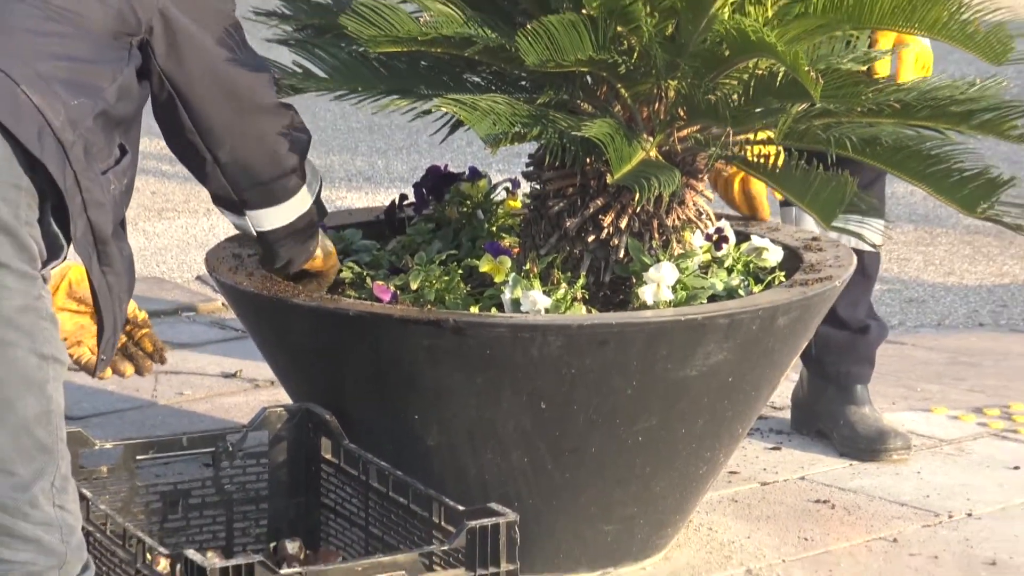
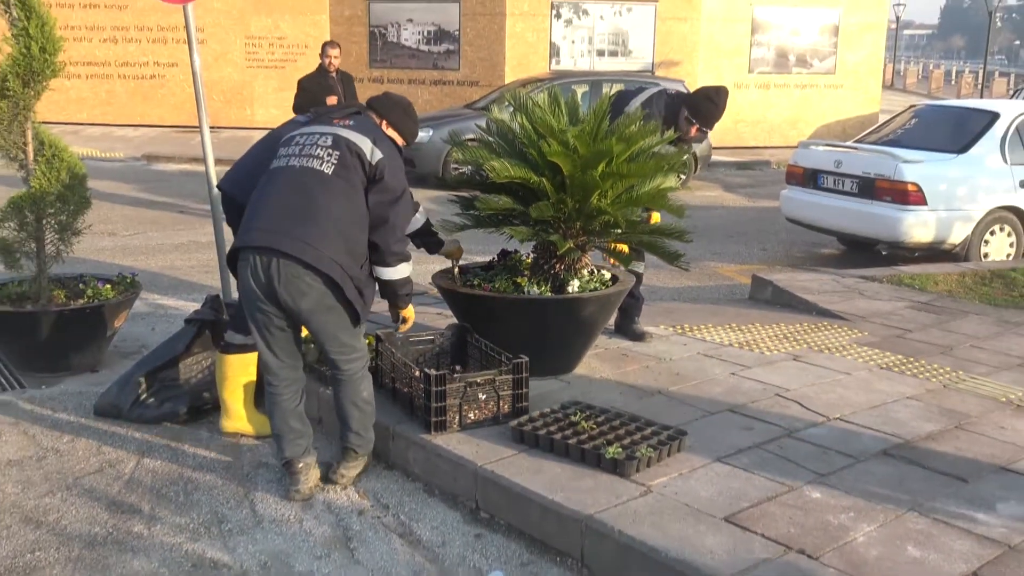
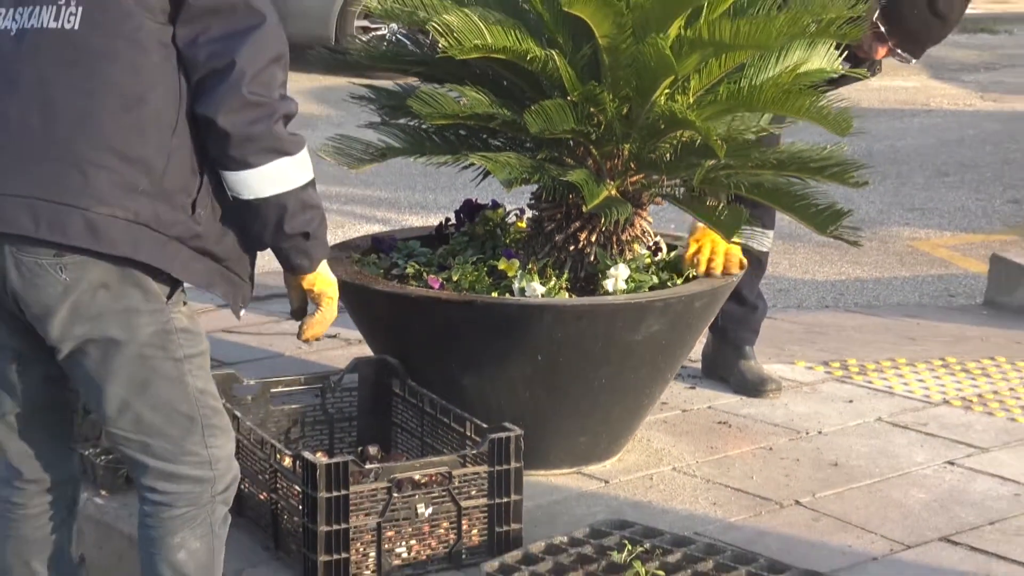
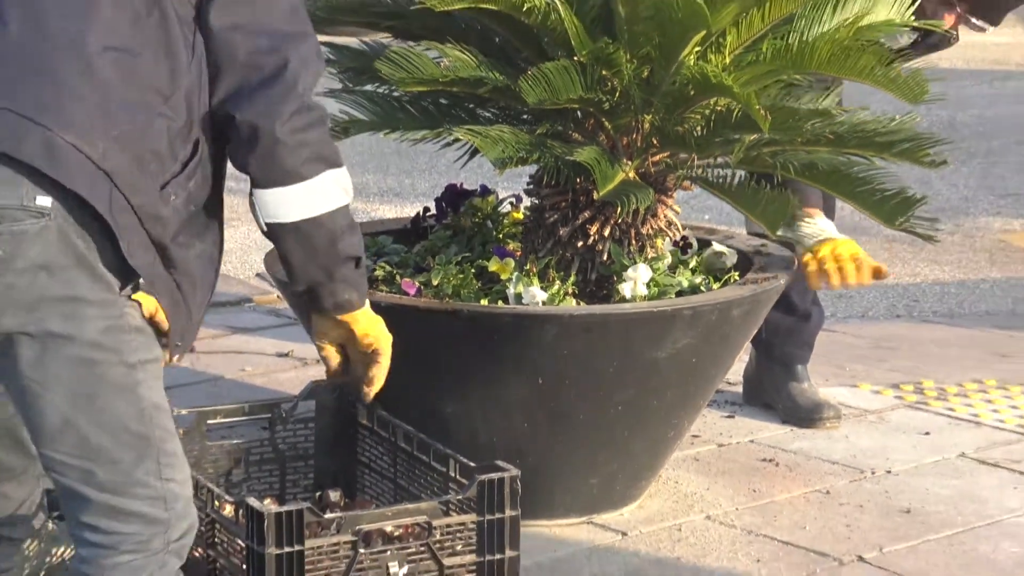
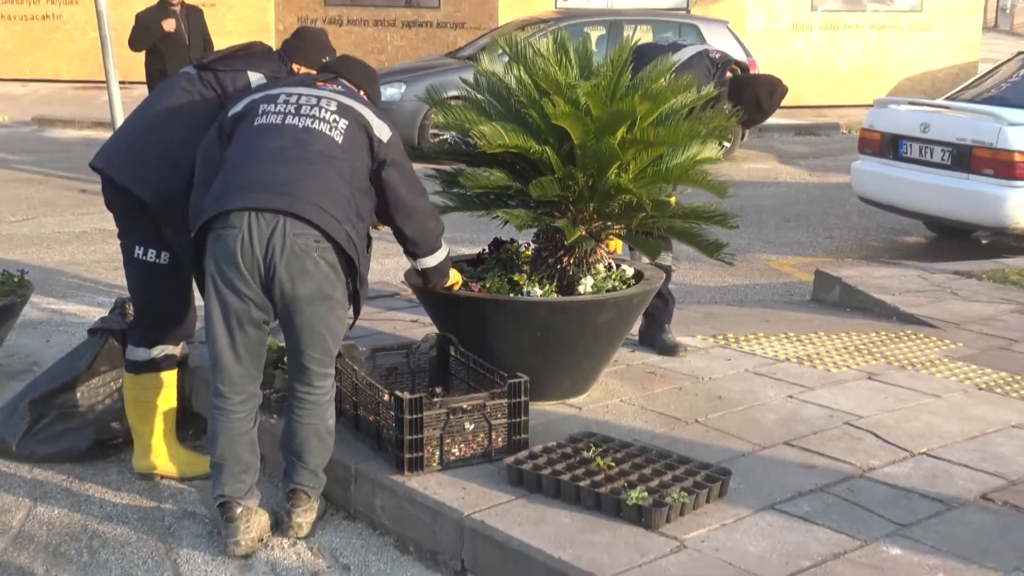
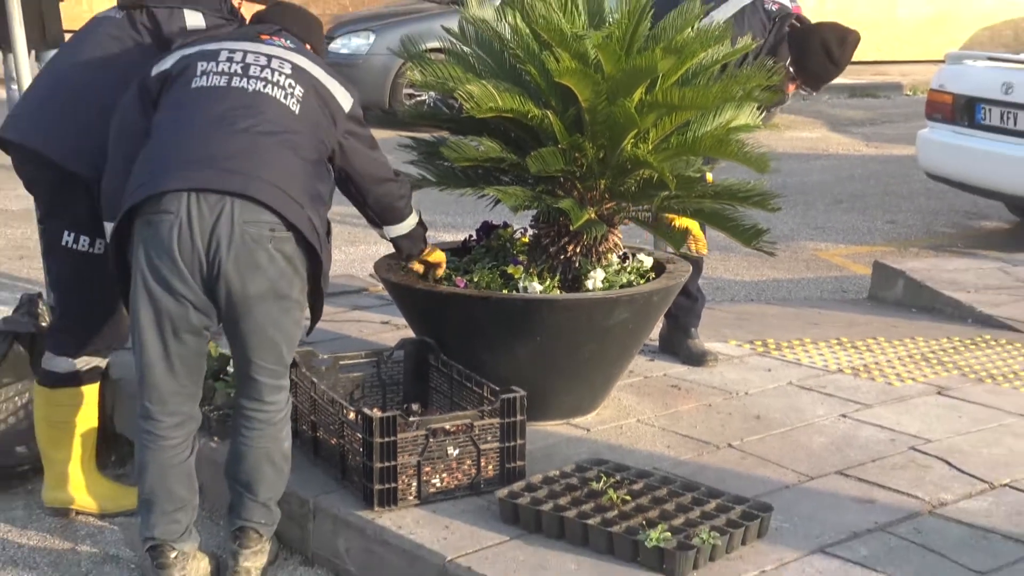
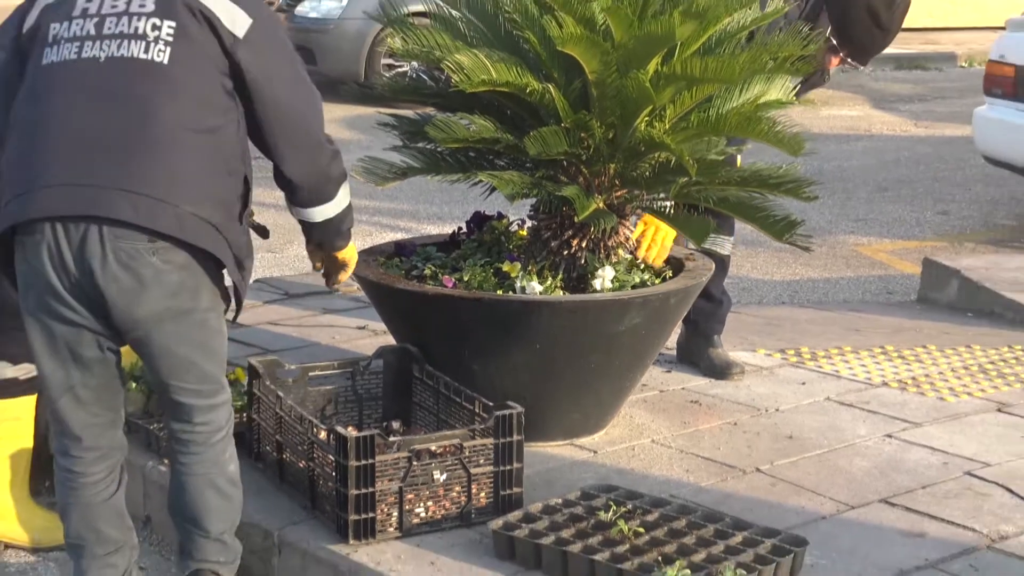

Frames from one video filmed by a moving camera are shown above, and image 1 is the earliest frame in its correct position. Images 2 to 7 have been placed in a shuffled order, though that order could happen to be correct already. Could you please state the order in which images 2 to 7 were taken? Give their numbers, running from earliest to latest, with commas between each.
4, 3, 7, 6, 5, 2
